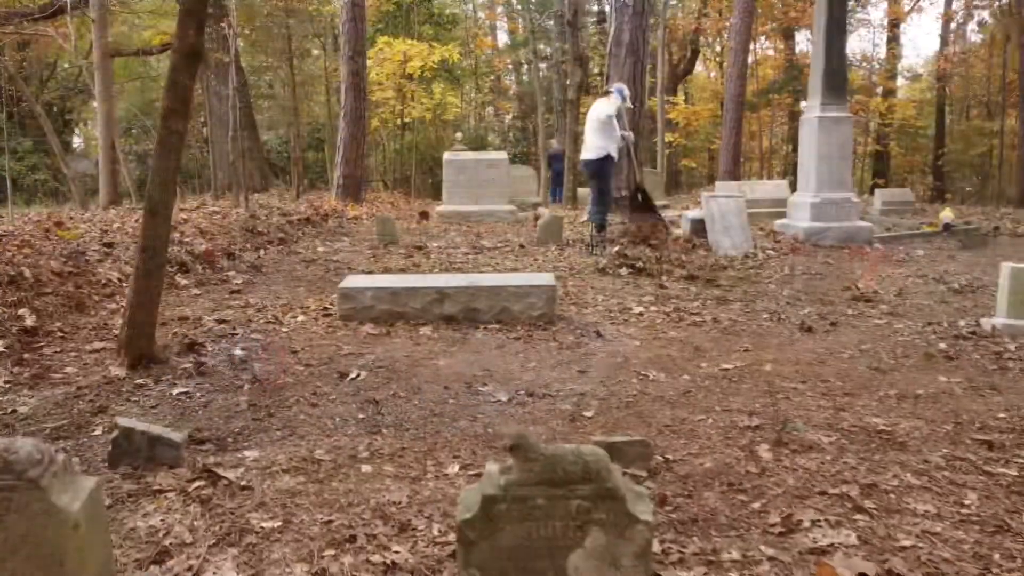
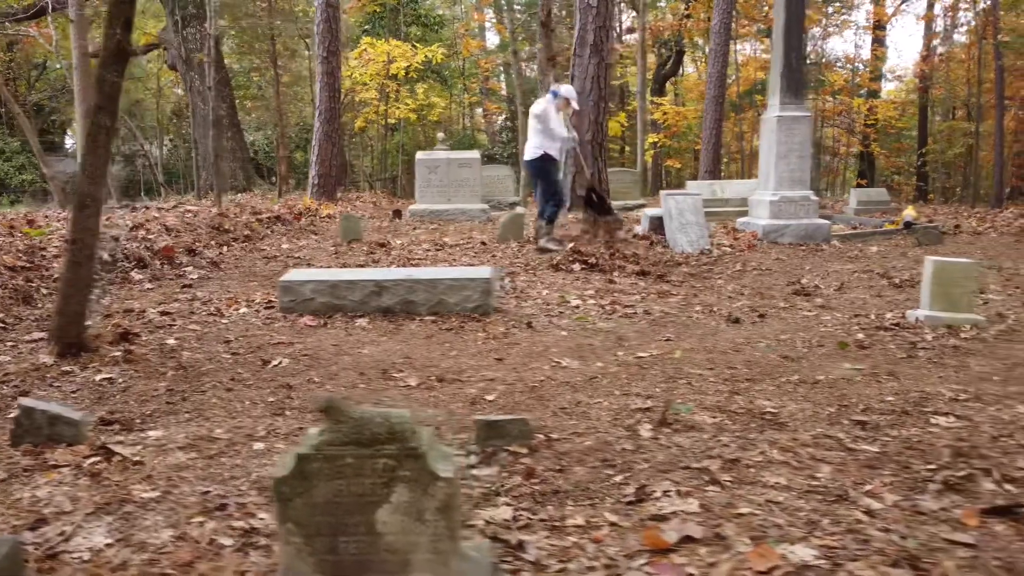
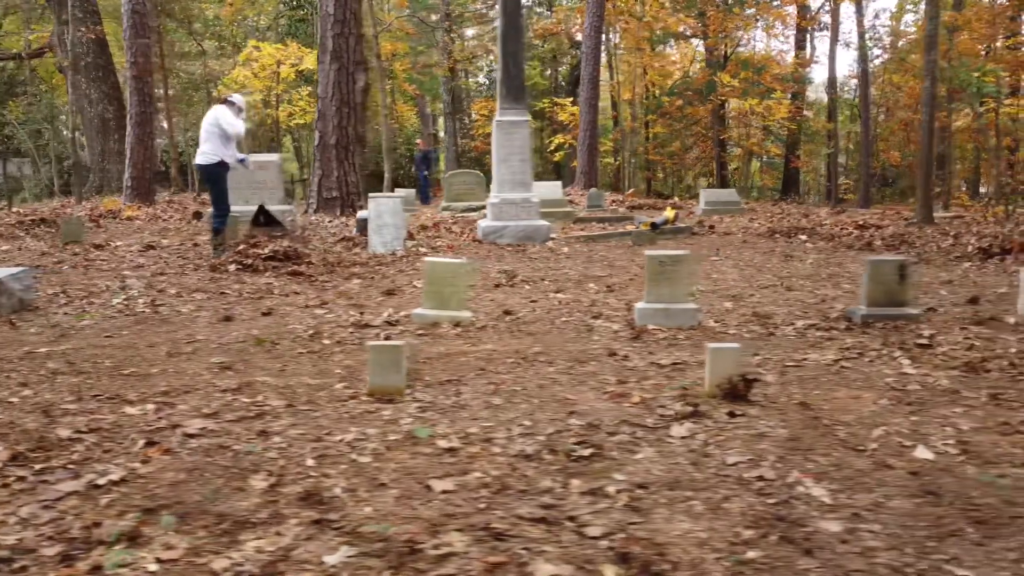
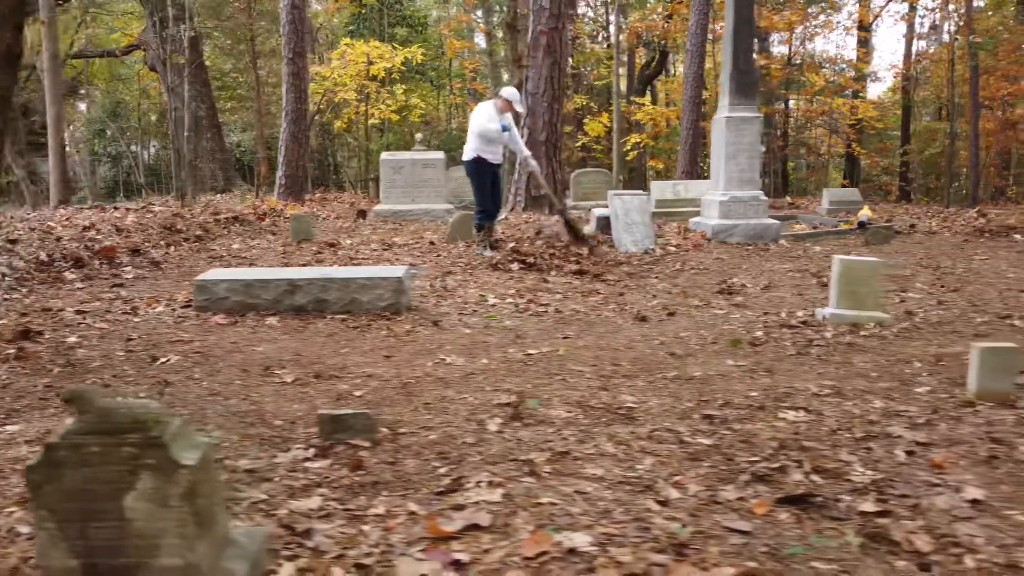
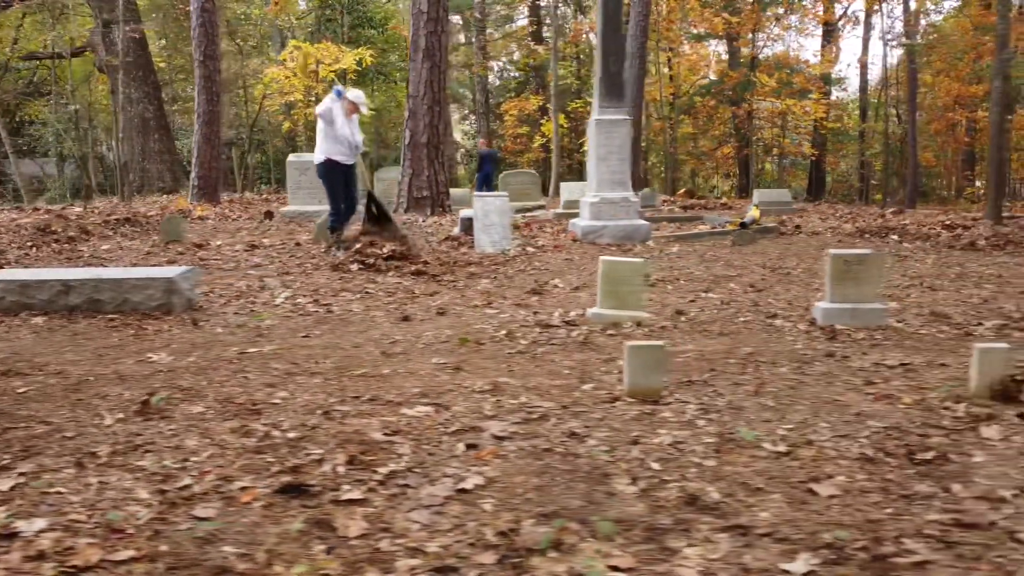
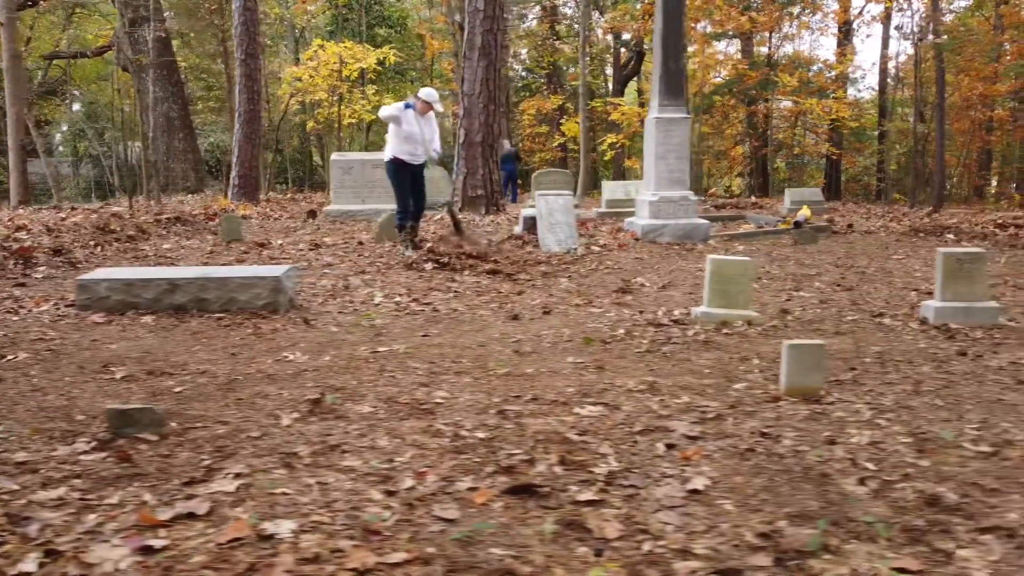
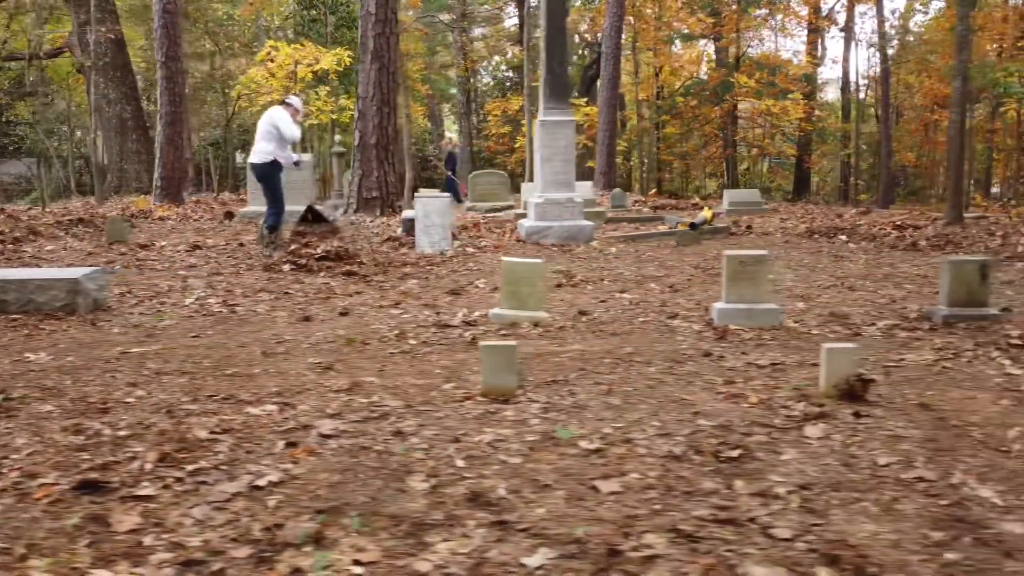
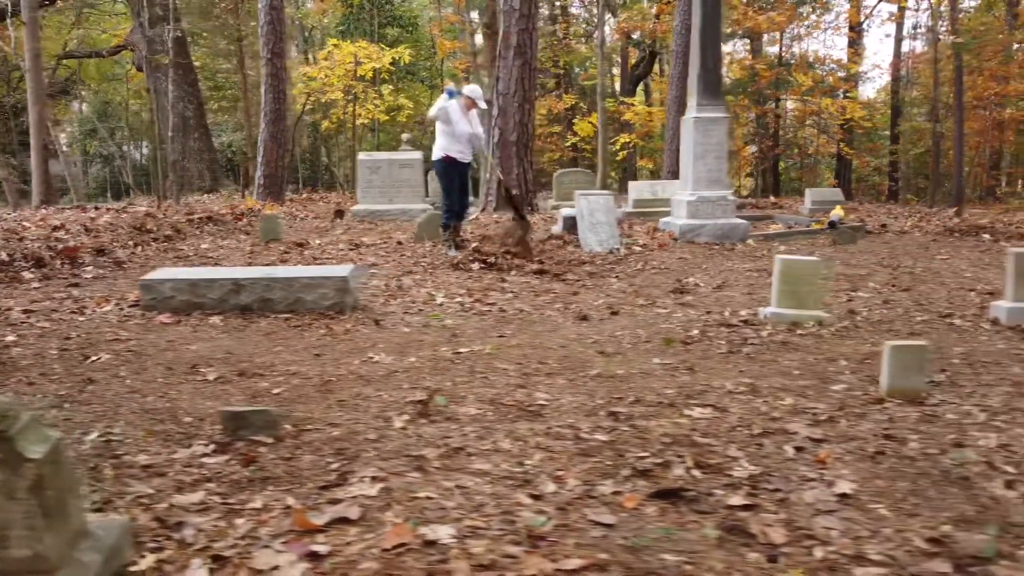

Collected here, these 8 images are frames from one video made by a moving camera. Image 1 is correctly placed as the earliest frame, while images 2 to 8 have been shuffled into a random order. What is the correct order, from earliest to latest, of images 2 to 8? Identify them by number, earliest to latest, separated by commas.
2, 4, 8, 6, 5, 7, 3
